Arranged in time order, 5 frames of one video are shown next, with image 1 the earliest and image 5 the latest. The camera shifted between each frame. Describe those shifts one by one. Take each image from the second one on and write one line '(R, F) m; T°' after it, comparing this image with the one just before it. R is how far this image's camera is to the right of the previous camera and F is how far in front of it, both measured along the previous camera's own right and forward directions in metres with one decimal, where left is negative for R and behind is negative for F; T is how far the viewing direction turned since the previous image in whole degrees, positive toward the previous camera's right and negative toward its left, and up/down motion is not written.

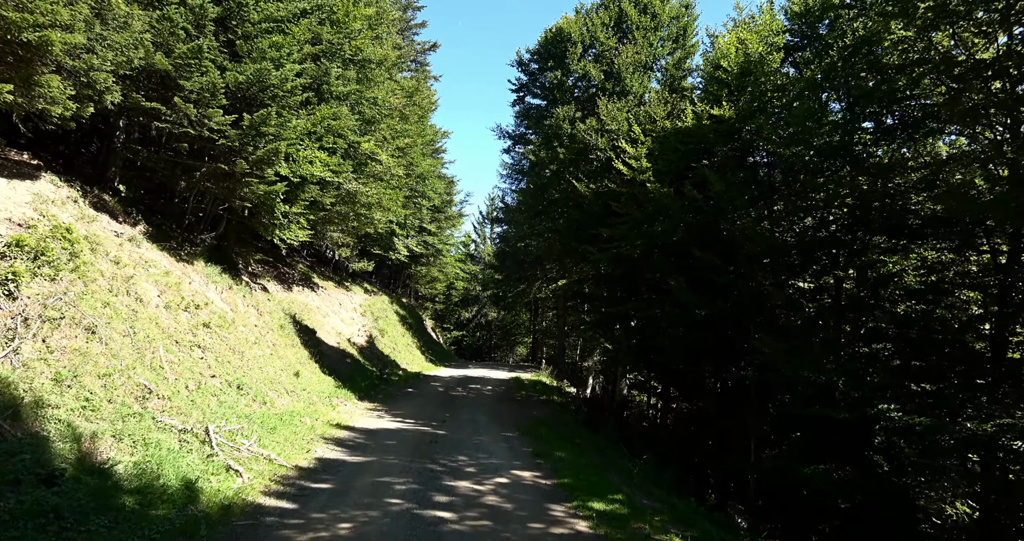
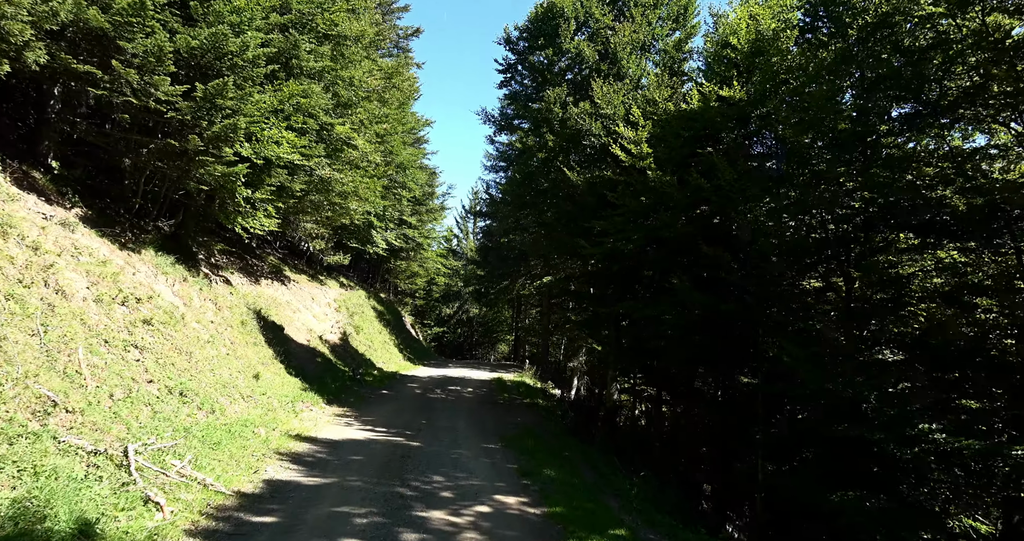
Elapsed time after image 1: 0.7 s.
(0.0, +1.4) m; +2°
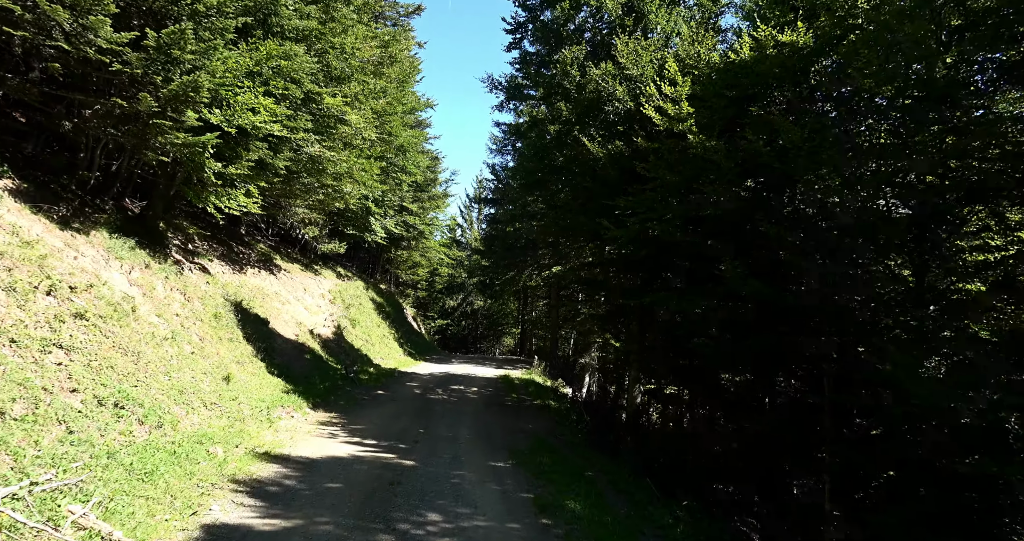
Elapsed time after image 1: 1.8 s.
(-0.1, +2.1) m; 0°
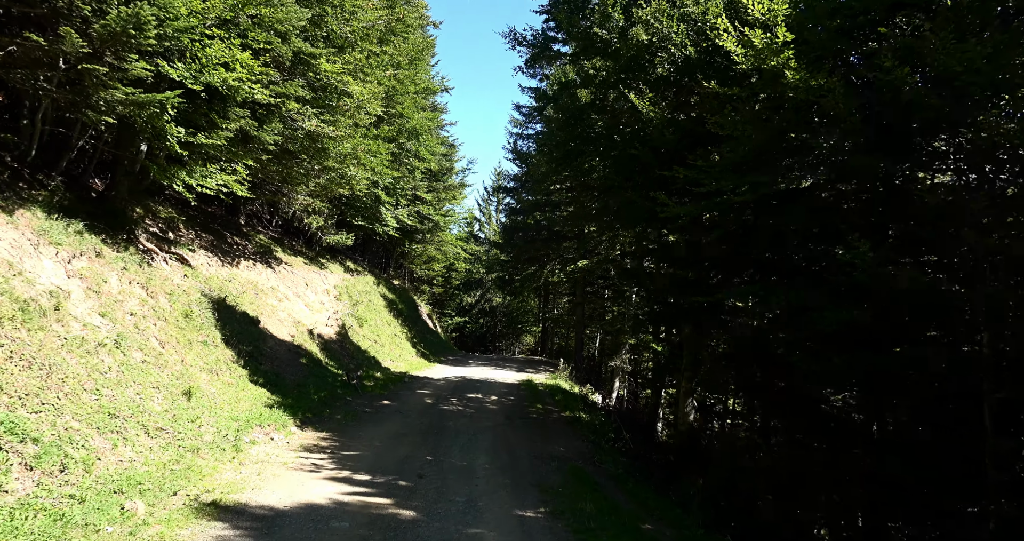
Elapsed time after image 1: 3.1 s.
(-0.2, +2.7) m; -2°
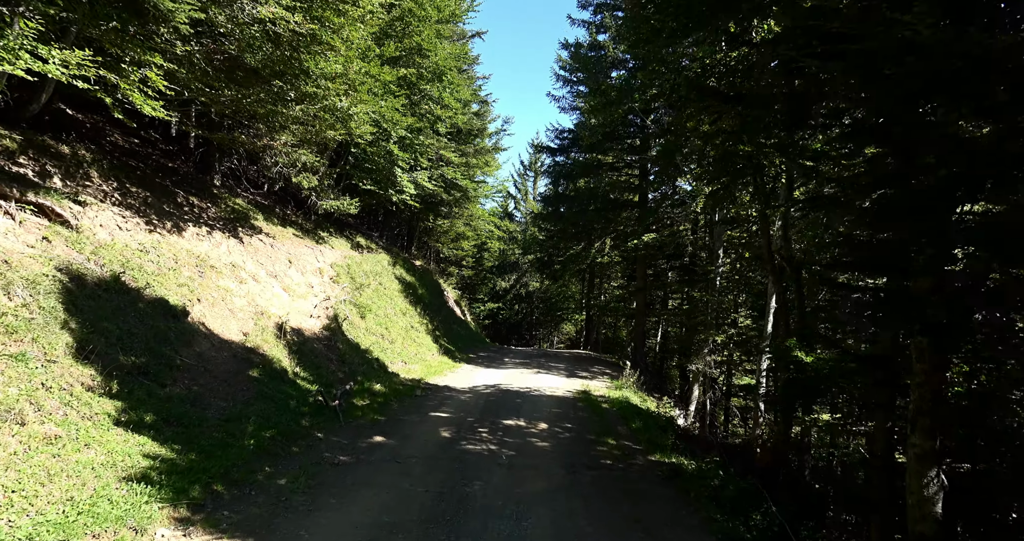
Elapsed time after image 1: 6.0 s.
(-0.5, +6.3) m; -3°
